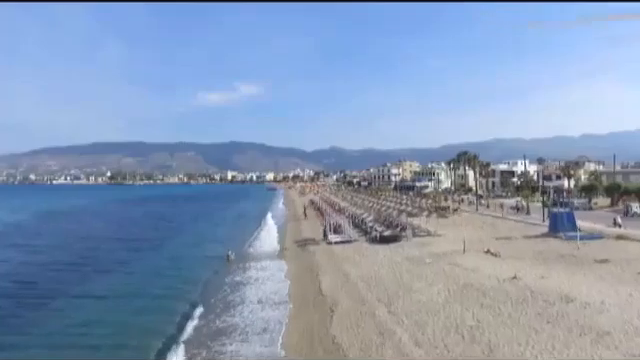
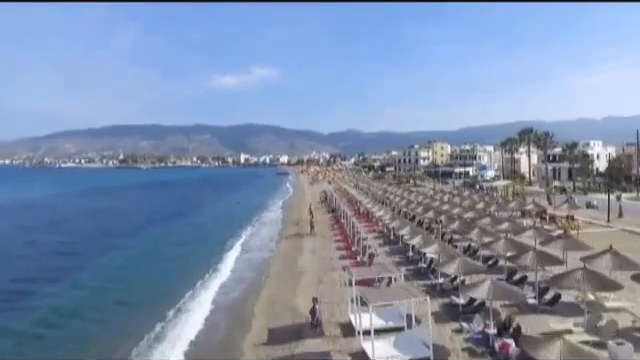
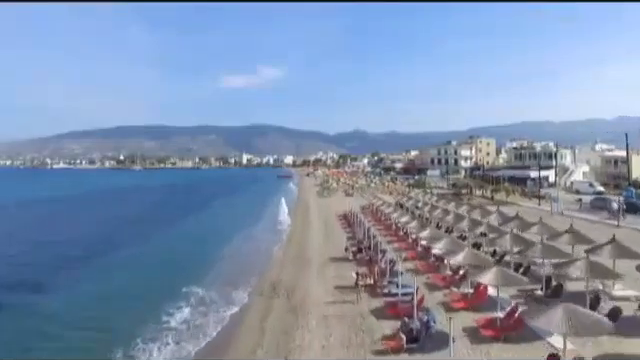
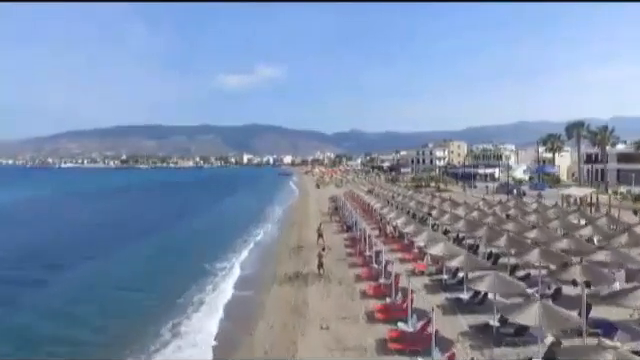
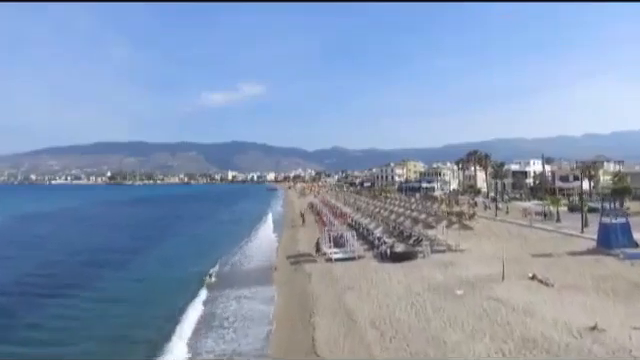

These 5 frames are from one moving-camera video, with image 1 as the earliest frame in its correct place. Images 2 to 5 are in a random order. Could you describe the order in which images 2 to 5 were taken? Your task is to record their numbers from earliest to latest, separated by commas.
5, 2, 4, 3
